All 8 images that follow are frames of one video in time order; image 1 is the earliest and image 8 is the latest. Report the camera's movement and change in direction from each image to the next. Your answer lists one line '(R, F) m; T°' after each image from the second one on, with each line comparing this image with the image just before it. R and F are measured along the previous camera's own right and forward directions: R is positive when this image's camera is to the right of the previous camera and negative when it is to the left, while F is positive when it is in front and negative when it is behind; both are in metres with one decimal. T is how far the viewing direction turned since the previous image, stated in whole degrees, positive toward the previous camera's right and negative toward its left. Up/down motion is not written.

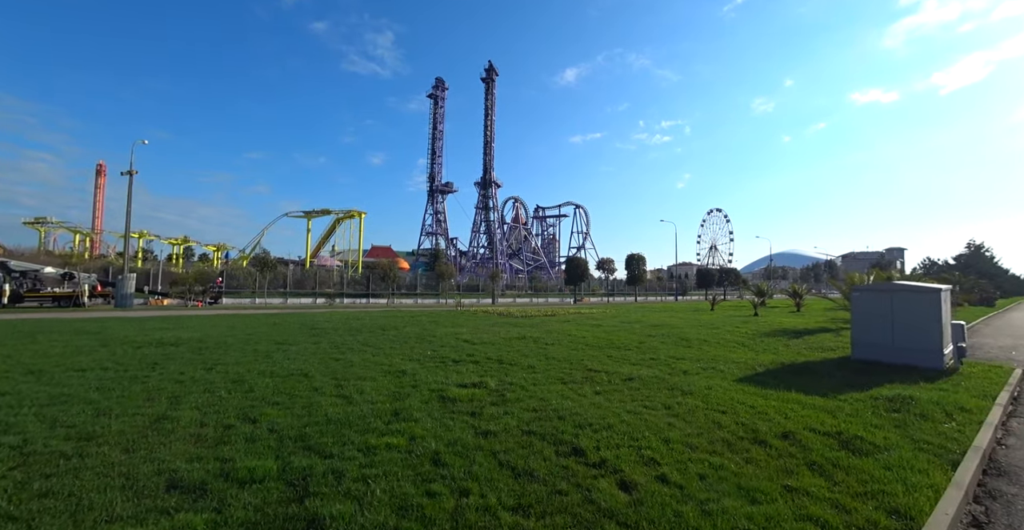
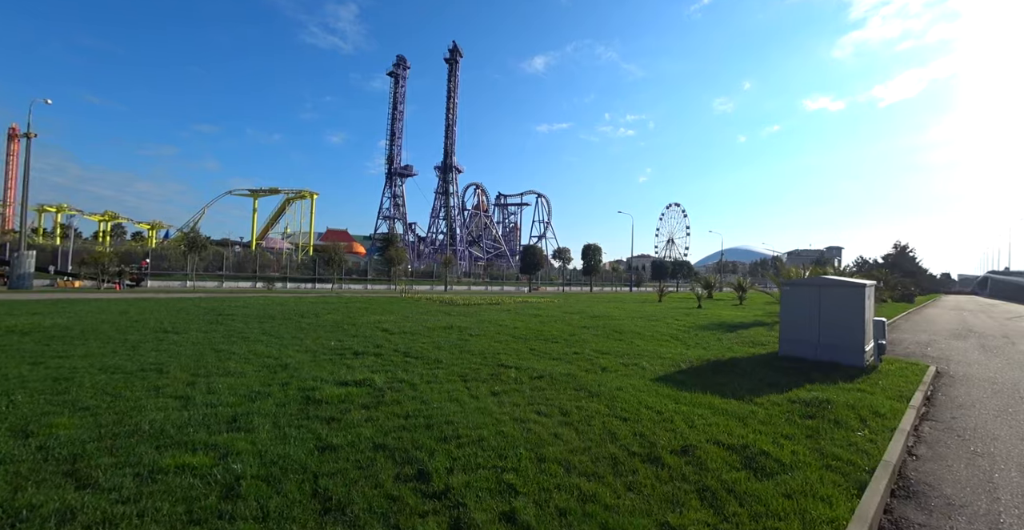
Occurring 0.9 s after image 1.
(+1.2, +1.1) m; +4°
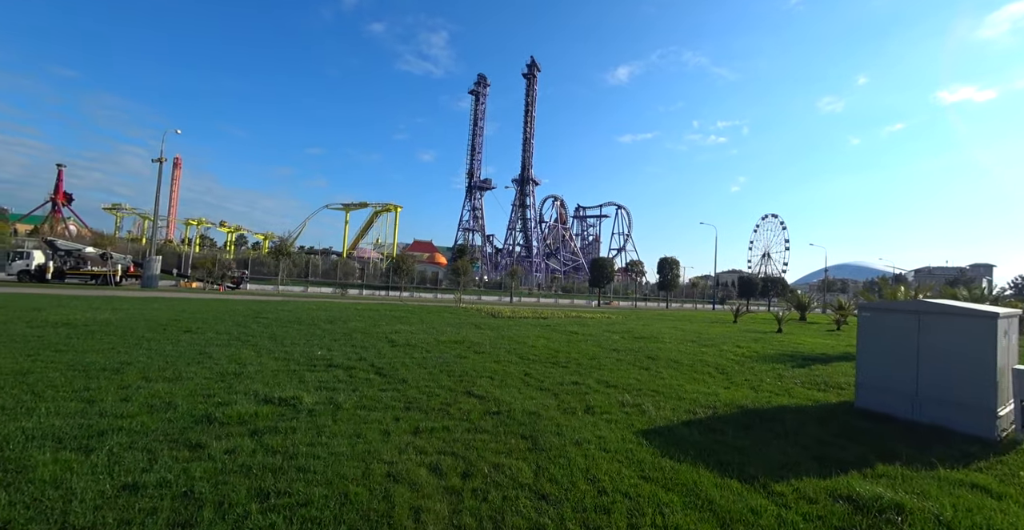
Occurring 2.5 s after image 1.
(+1.8, +1.8) m; -12°
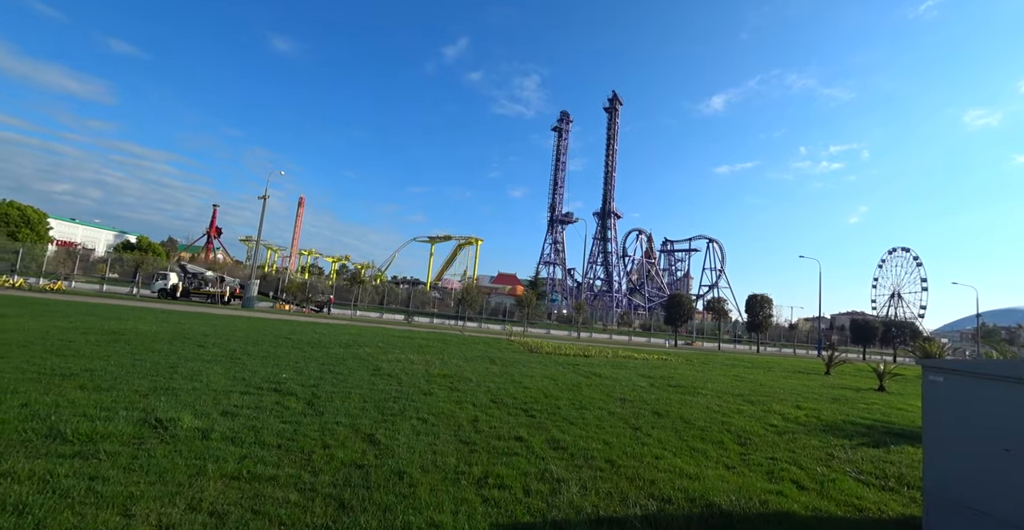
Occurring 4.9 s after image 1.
(+2.0, +1.7) m; -13°
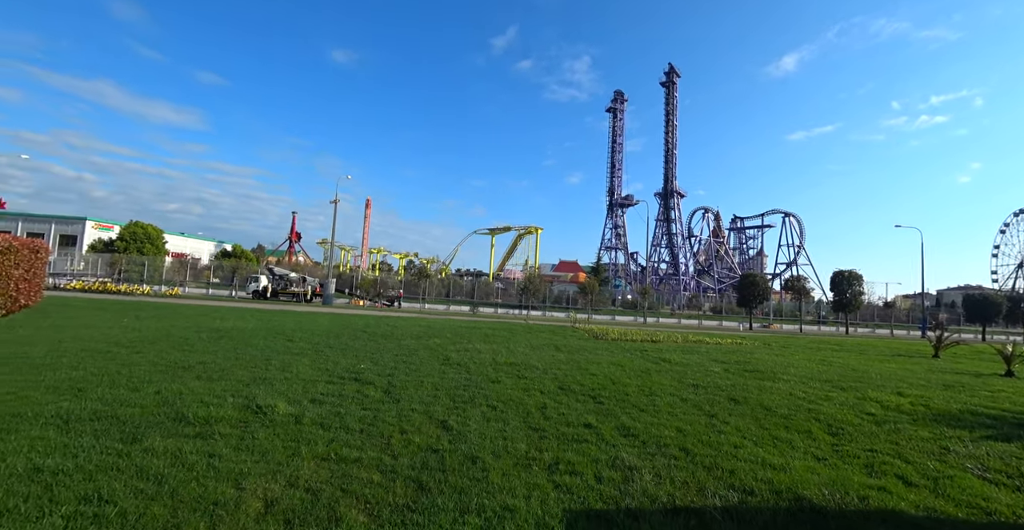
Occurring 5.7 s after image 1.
(0.0, 0.0) m; -8°
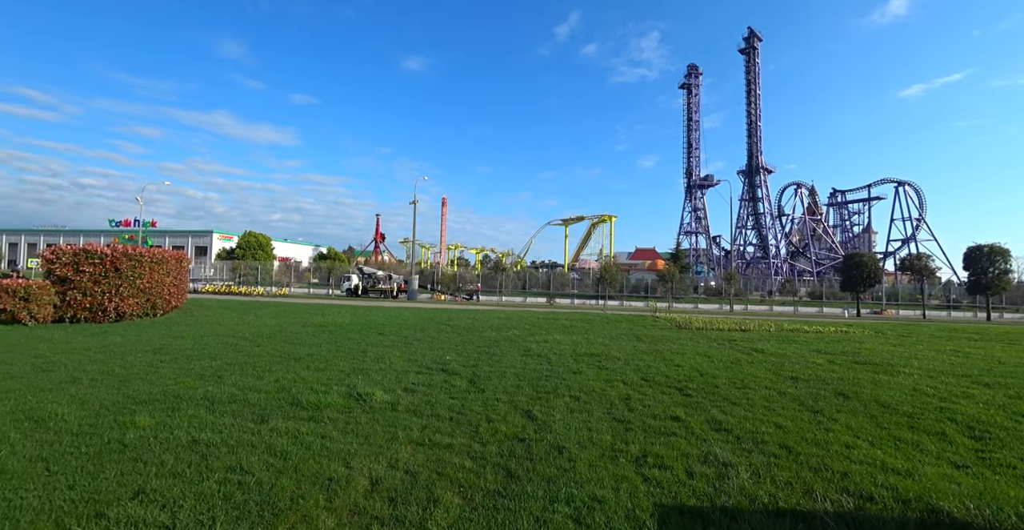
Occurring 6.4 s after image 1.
(0.0, 0.0) m; -9°
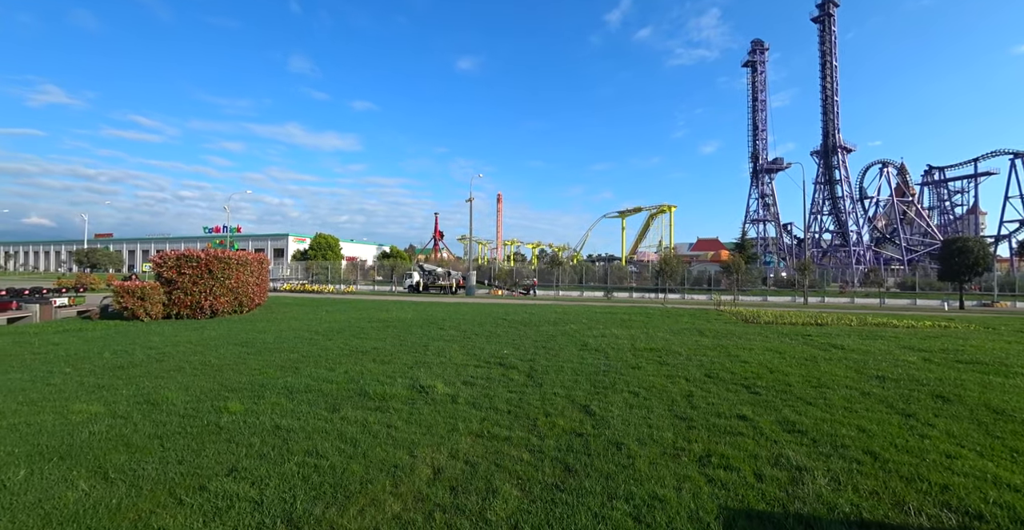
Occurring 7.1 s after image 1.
(0.0, 0.0) m; -7°
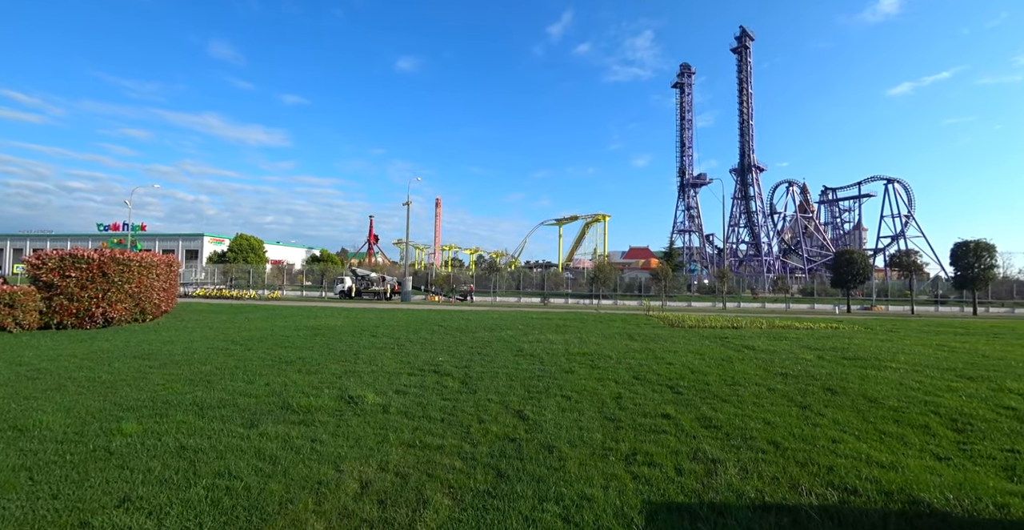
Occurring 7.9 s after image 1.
(0.0, 0.0) m; +8°
